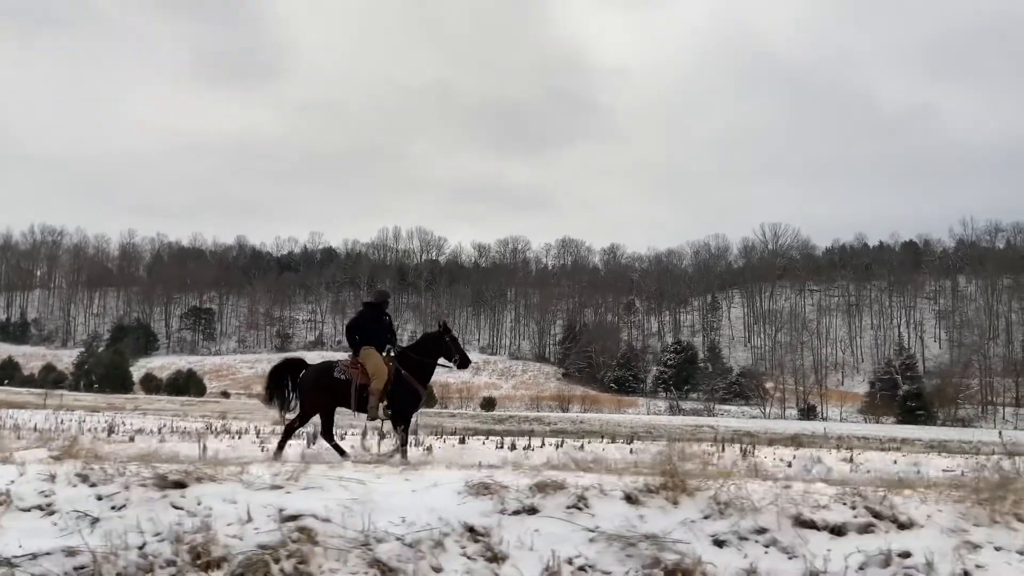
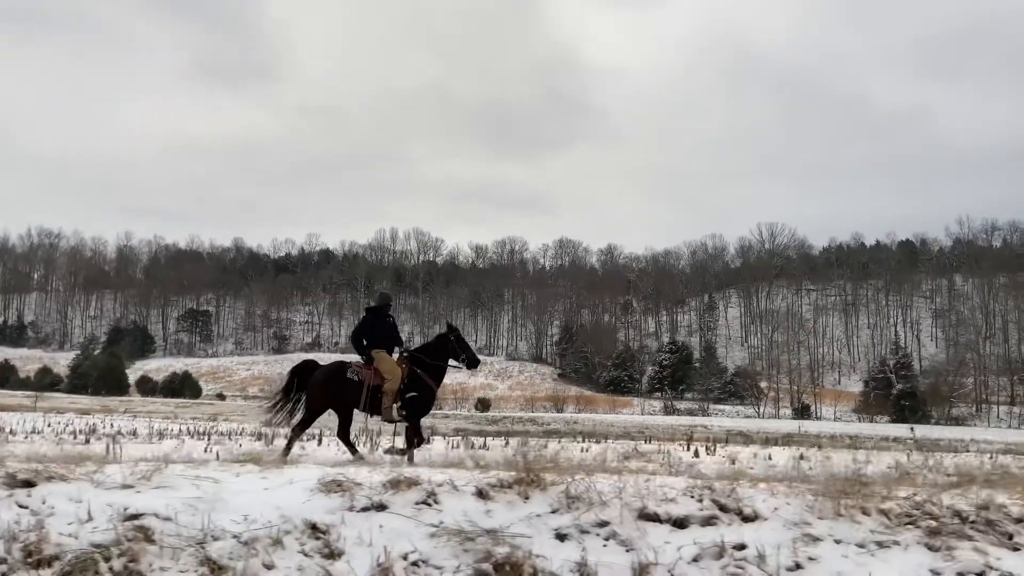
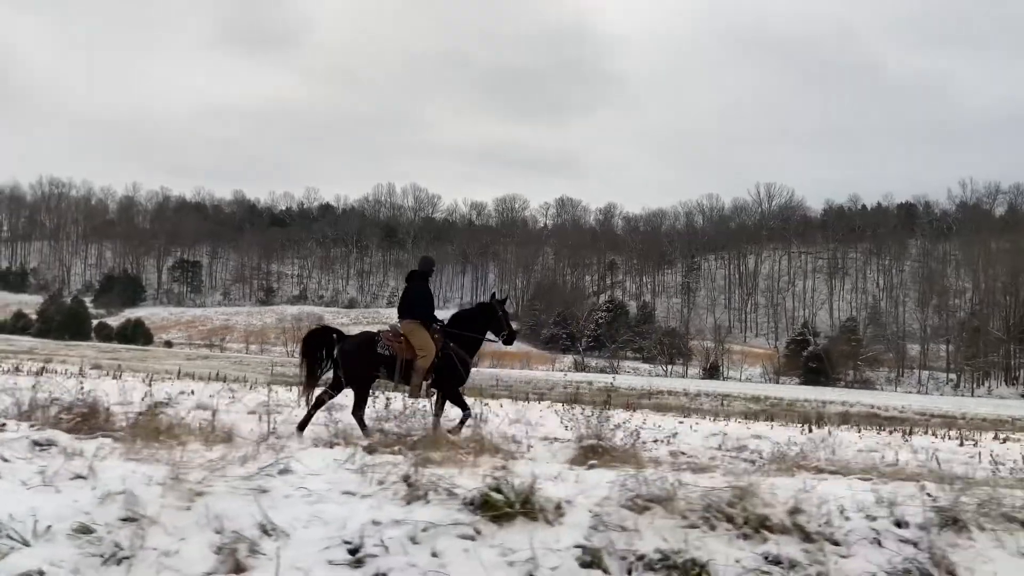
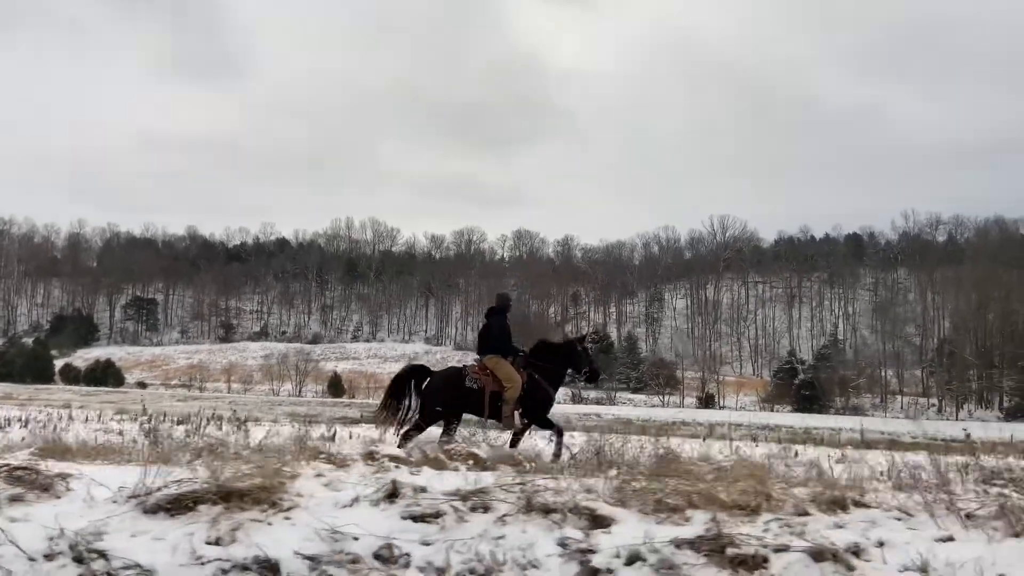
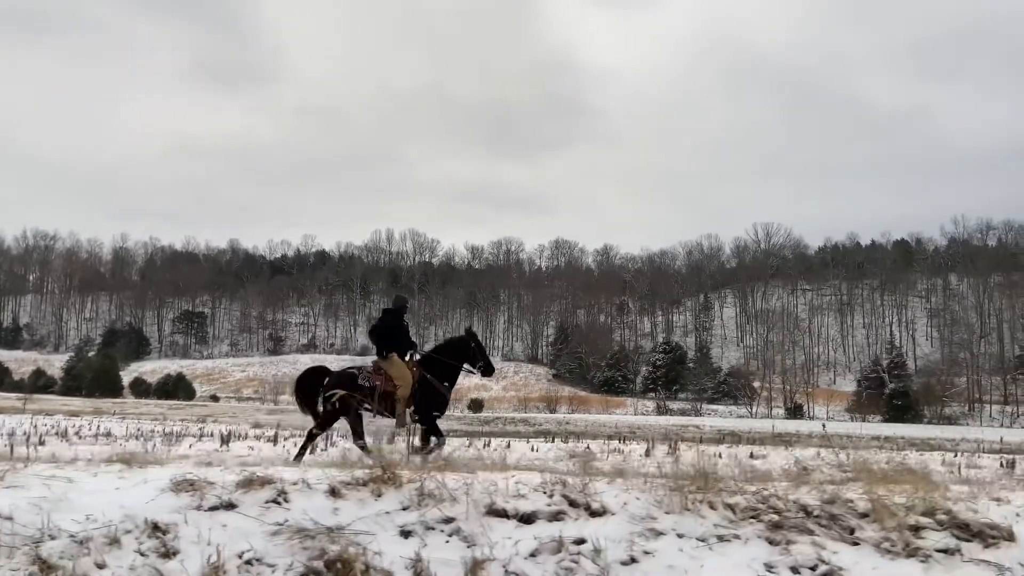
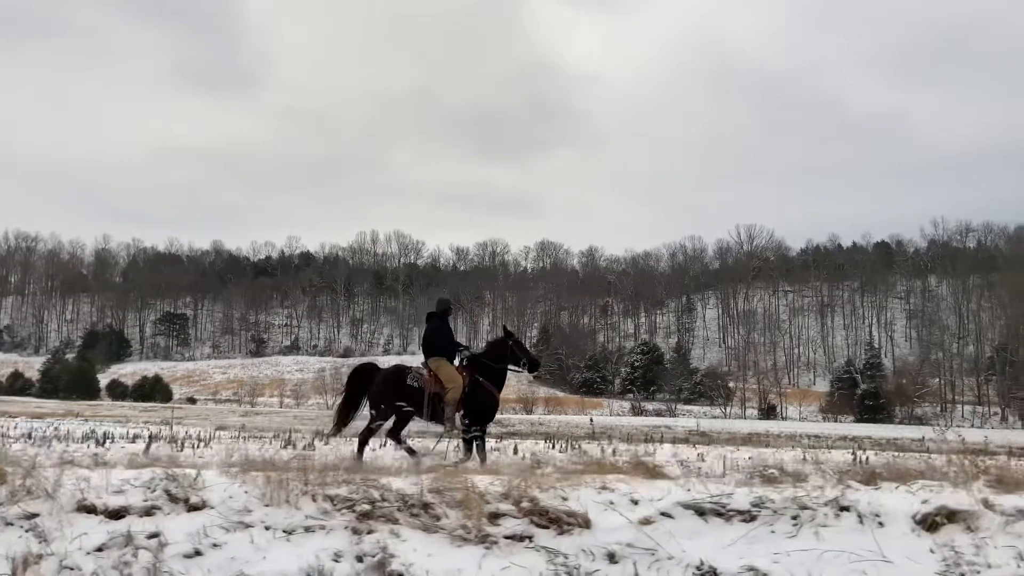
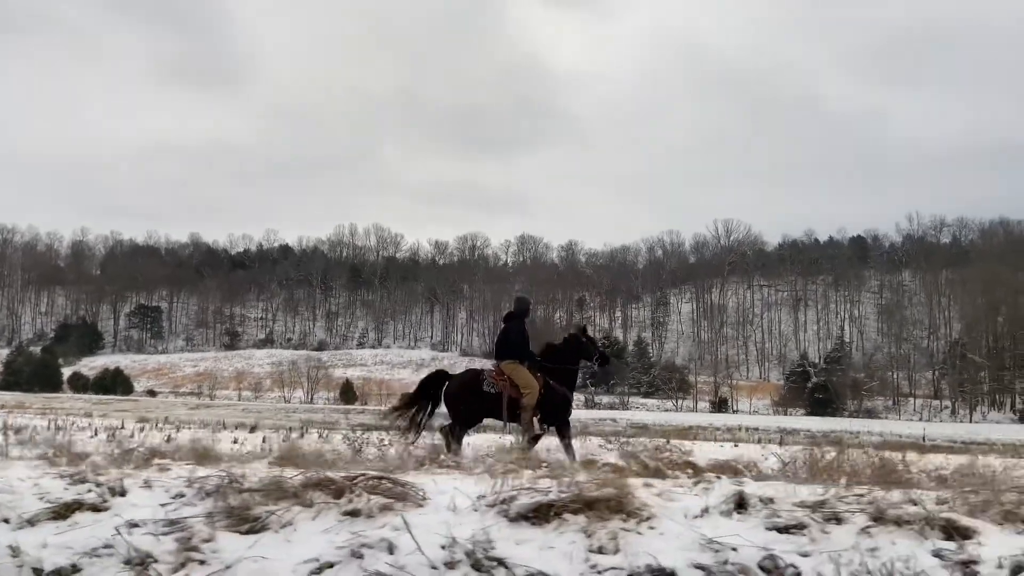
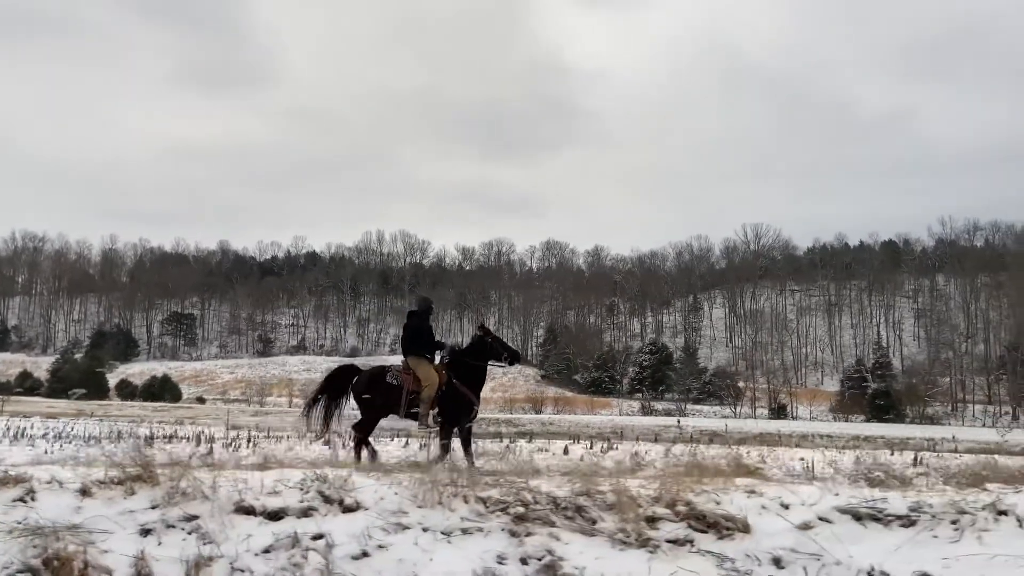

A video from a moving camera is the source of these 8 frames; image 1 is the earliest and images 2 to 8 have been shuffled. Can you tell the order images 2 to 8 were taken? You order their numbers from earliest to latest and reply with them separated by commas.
2, 5, 8, 6, 7, 4, 3
